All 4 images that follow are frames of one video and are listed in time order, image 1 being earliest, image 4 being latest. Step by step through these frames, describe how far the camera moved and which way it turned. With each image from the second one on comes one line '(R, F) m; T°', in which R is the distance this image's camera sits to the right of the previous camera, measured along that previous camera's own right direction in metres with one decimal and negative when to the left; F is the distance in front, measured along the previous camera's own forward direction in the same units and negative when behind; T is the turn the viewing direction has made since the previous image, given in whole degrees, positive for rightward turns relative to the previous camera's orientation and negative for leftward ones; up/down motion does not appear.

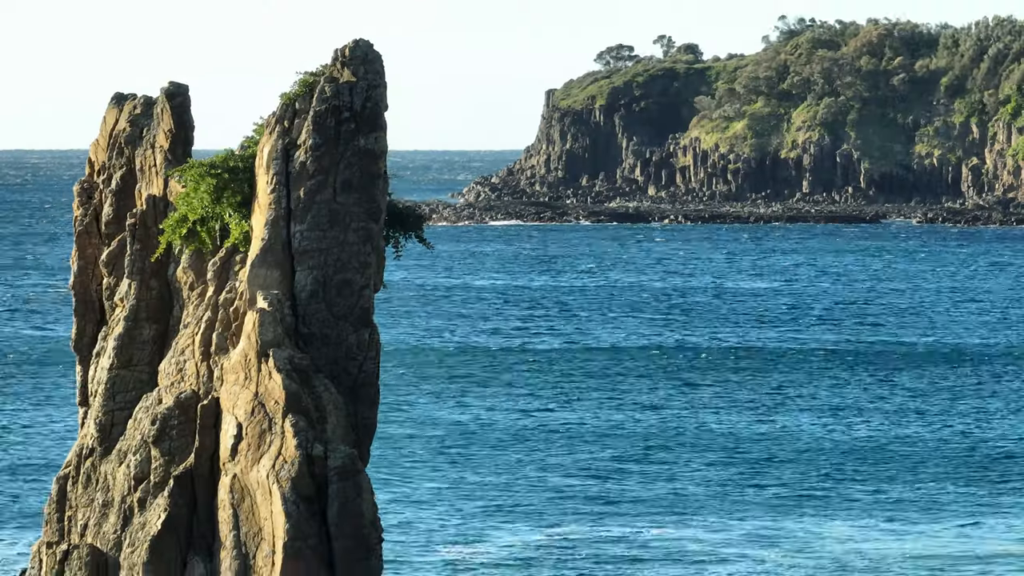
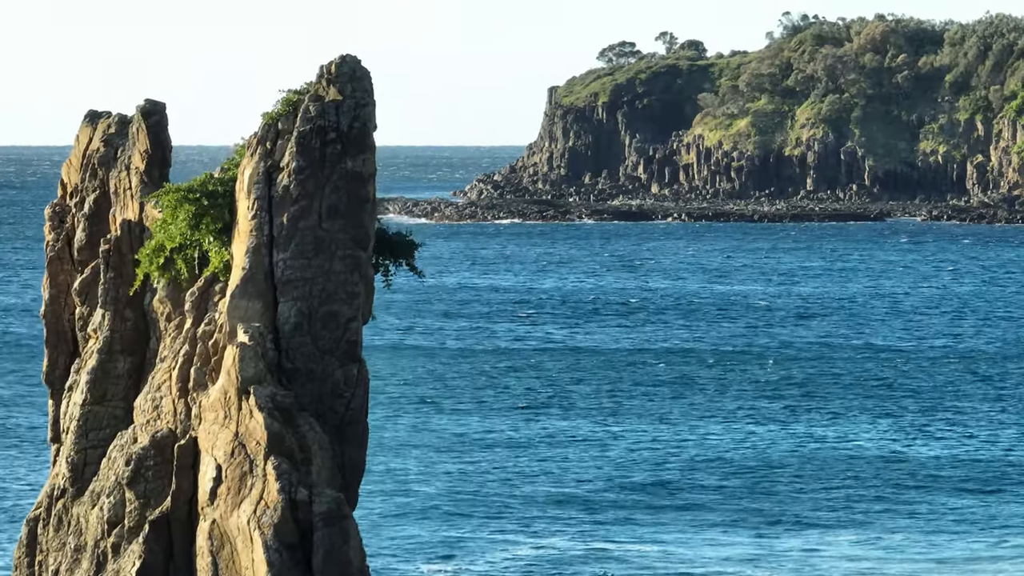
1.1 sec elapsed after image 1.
(+0.1, +1.4) m; 0°
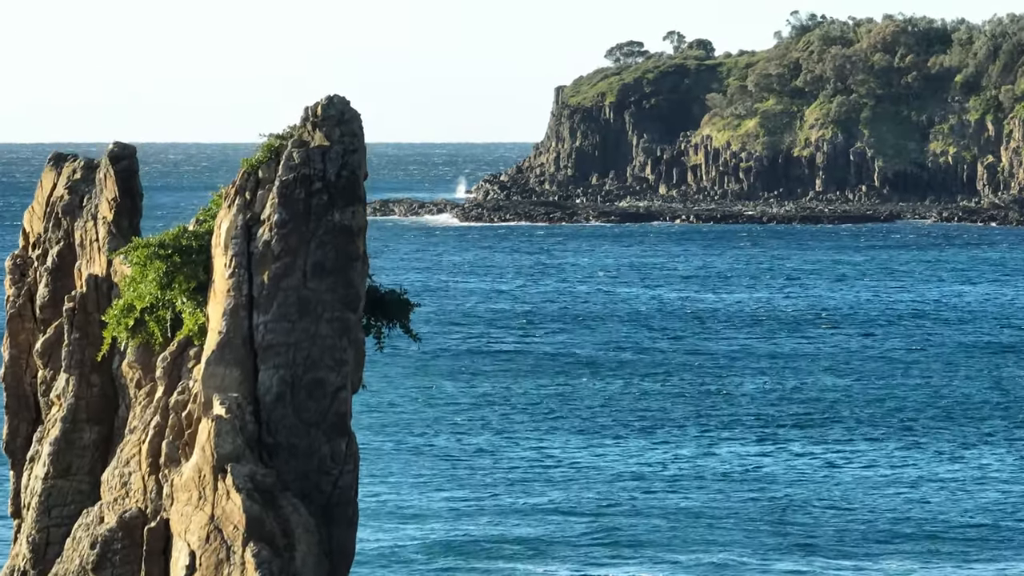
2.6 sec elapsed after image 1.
(0.0, +2.1) m; 0°
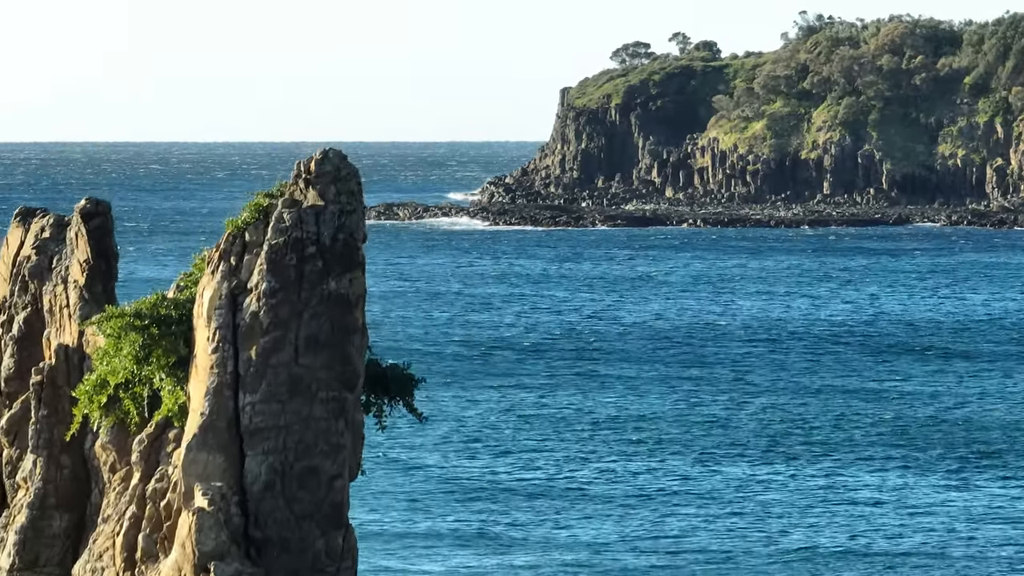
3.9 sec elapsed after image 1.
(-0.1, +2.0) m; 0°
